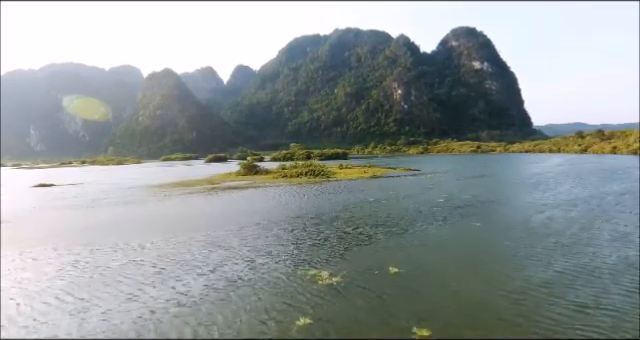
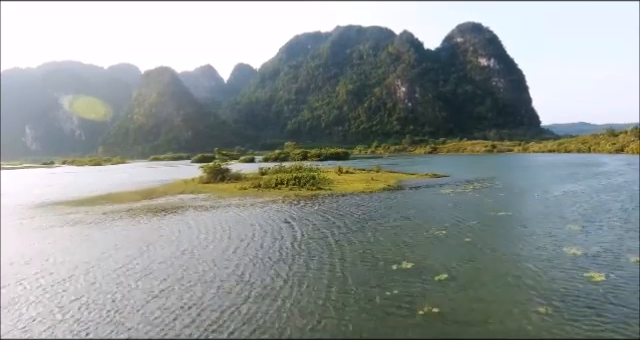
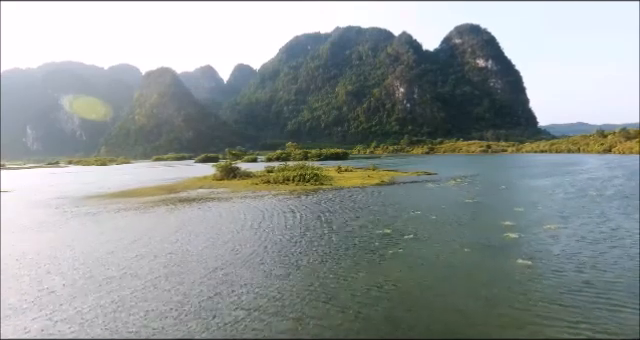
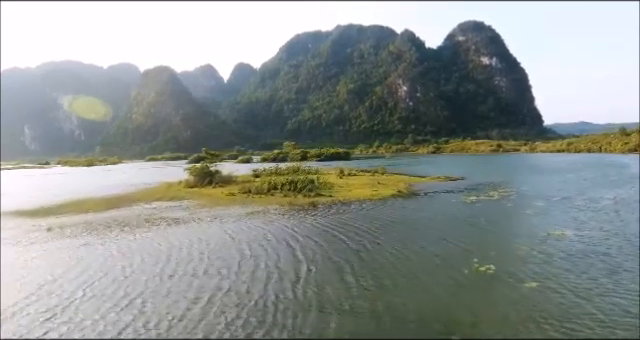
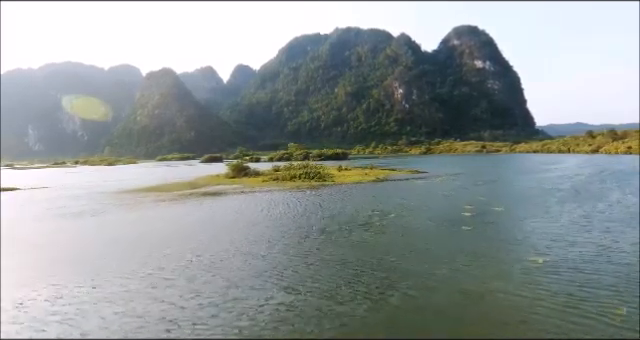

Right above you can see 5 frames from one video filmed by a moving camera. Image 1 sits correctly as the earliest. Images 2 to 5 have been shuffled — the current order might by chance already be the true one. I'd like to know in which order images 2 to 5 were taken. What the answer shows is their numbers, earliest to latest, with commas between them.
5, 3, 2, 4
